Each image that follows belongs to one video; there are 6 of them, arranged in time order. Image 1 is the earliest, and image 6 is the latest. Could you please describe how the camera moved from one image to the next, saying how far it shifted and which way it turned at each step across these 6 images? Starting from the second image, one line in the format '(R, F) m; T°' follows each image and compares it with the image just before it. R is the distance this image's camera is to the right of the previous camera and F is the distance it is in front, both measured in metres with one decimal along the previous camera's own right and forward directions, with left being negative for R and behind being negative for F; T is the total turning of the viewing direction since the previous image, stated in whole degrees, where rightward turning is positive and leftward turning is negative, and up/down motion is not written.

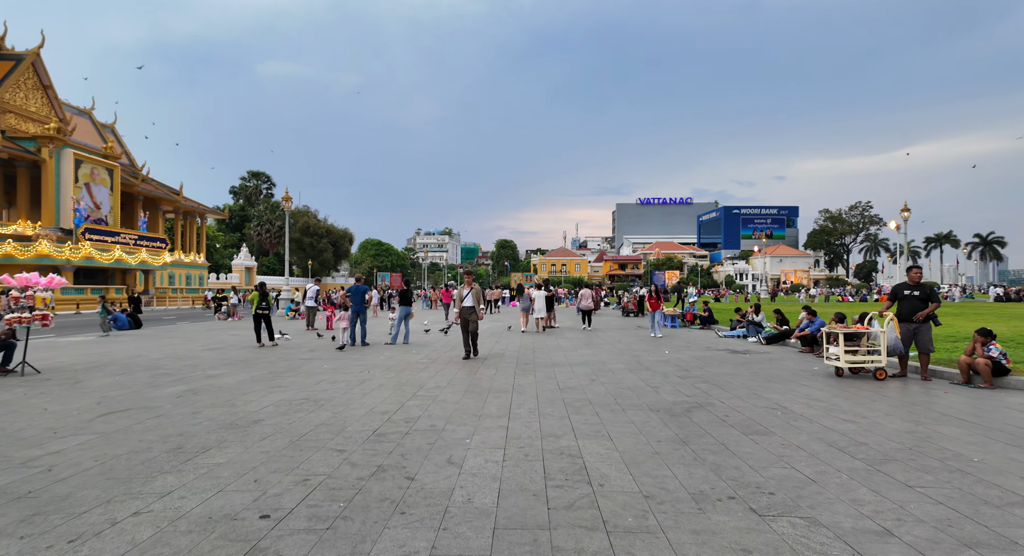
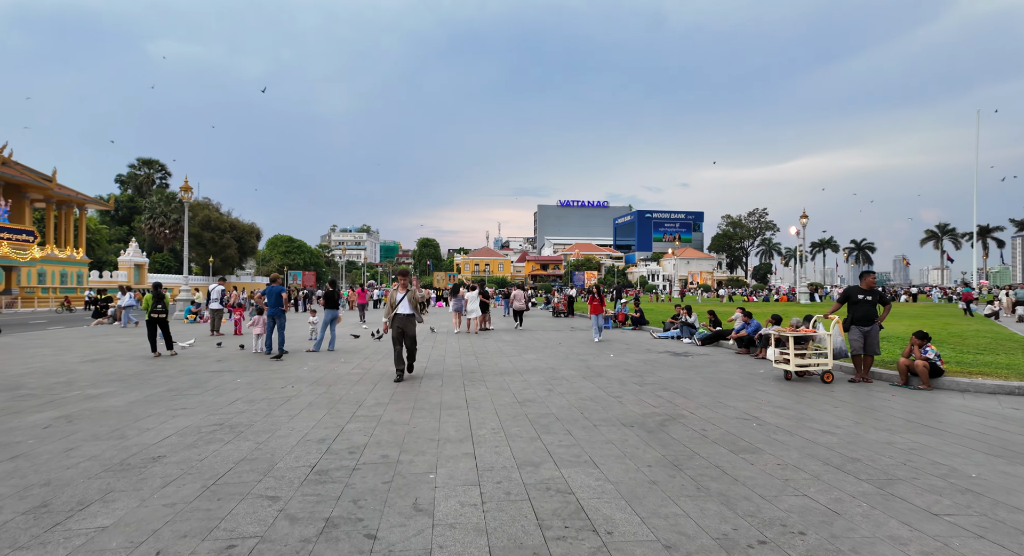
(-0.4, +0.8) m; +8°
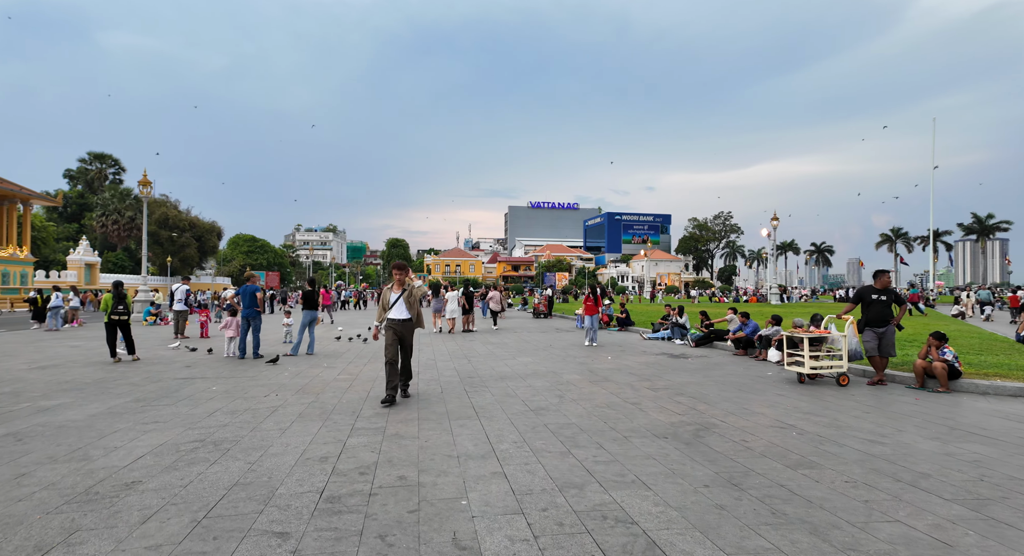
(-0.5, +0.6) m; +3°
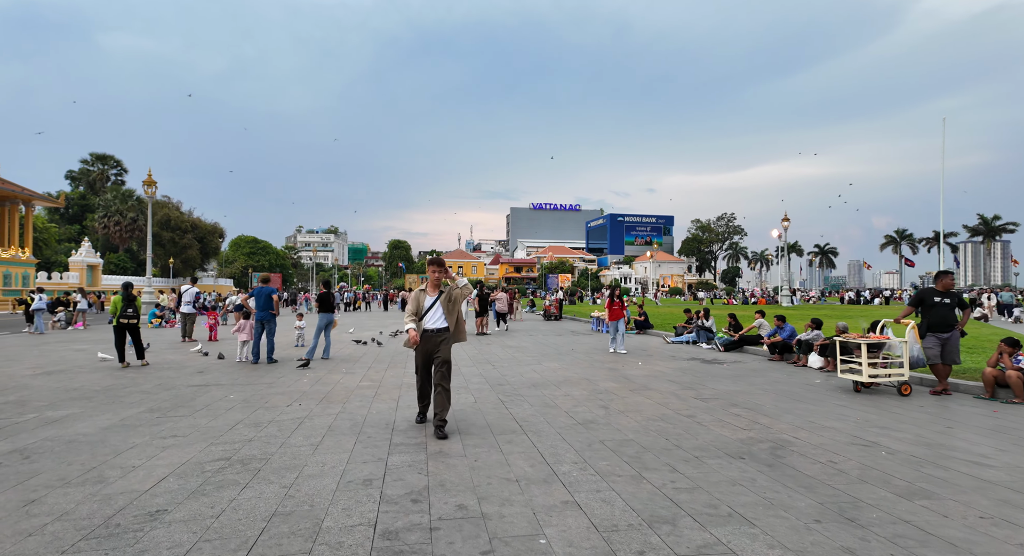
(-0.5, +0.5) m; 0°
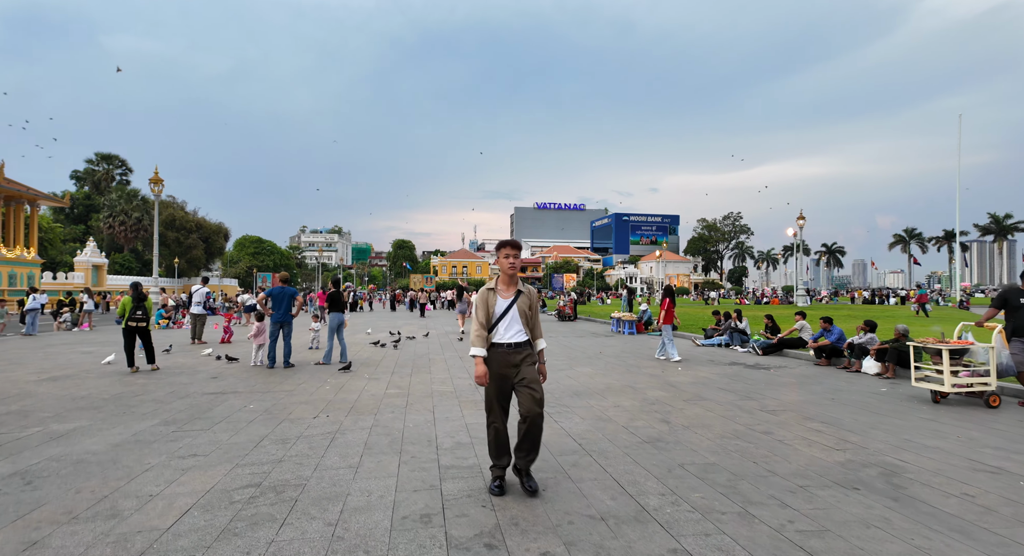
(-0.5, +0.6) m; 0°
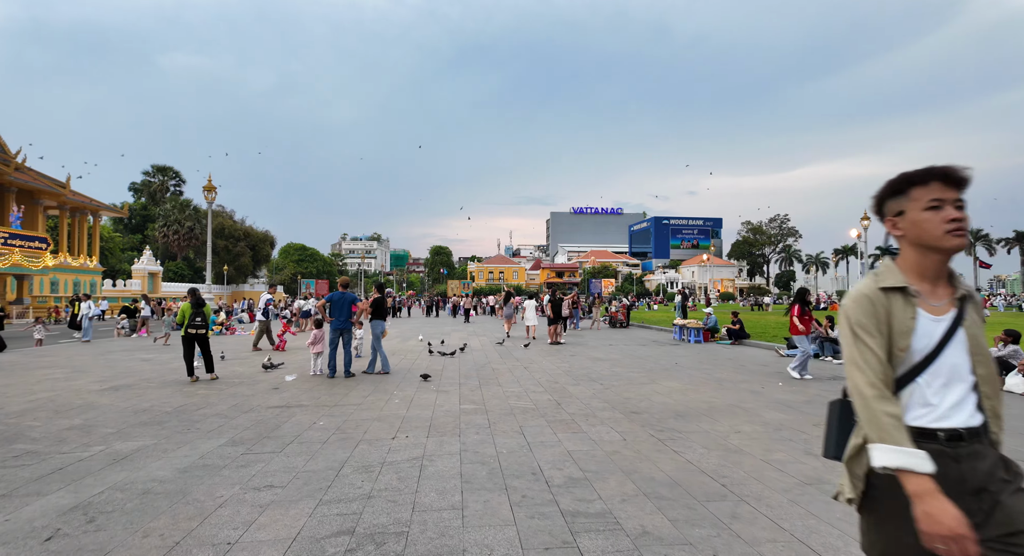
(-0.7, +0.8) m; -4°
